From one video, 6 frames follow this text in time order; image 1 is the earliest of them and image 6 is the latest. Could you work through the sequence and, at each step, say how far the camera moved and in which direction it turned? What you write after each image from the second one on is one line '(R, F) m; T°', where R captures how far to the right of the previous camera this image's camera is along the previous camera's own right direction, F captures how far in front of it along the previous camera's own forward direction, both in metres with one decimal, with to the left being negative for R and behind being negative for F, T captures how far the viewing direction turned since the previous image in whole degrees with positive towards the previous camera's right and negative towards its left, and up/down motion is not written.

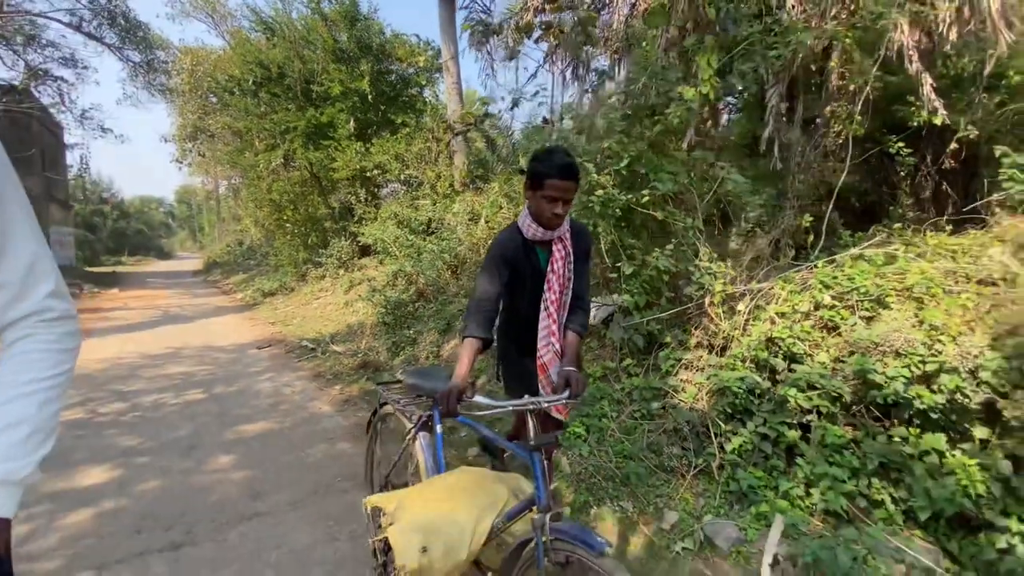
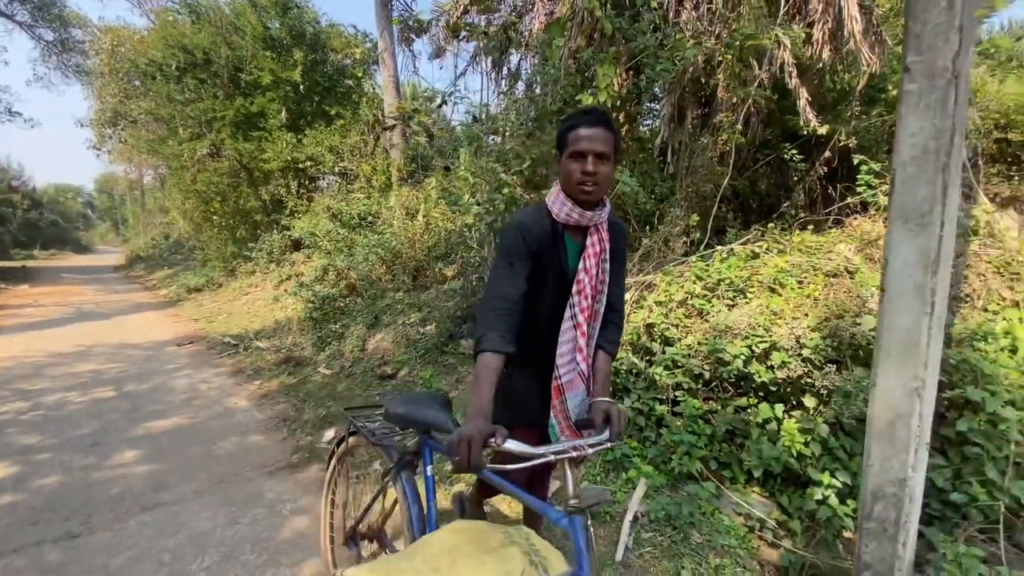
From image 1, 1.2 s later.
(+0.4, -0.2) m; +6°
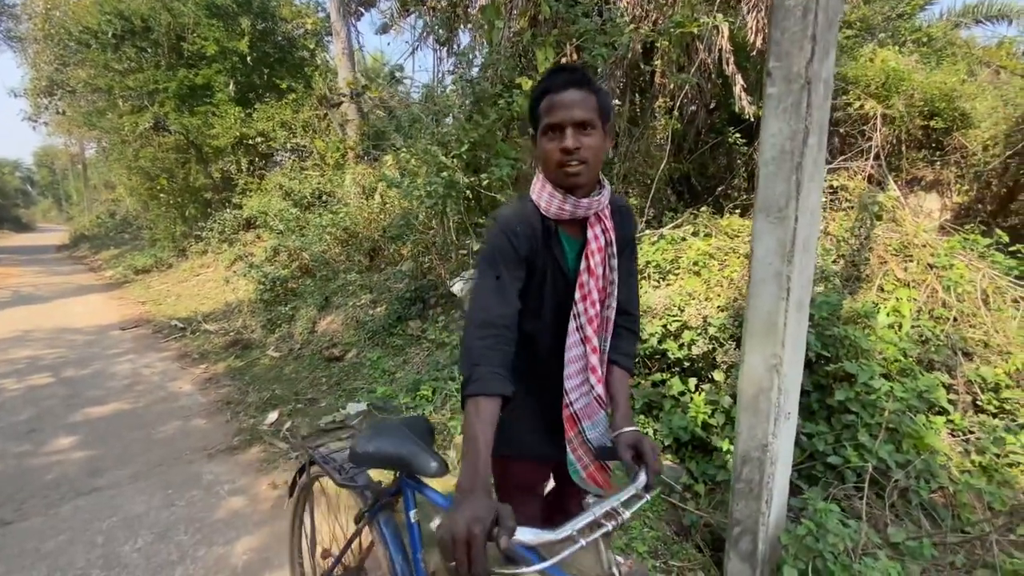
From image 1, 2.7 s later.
(+0.3, -0.1) m; +4°
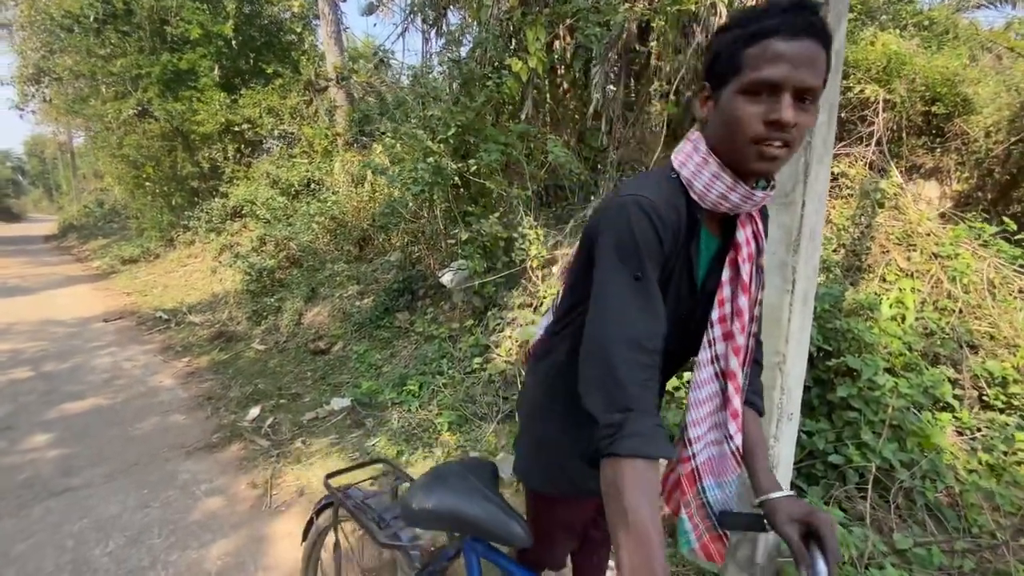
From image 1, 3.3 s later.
(+0.1, +0.2) m; 0°
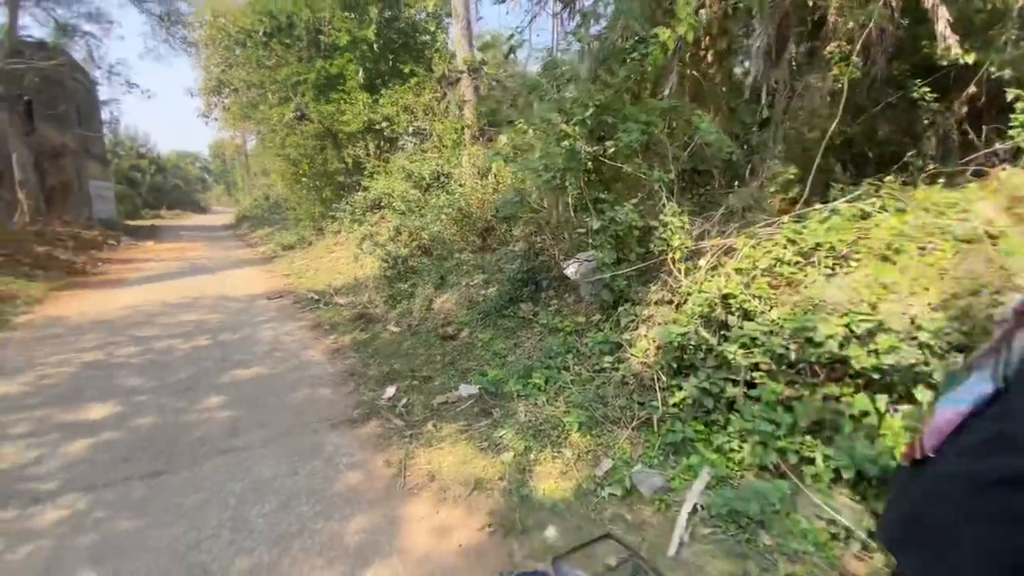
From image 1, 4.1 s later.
(-0.2, +0.2) m; -13°
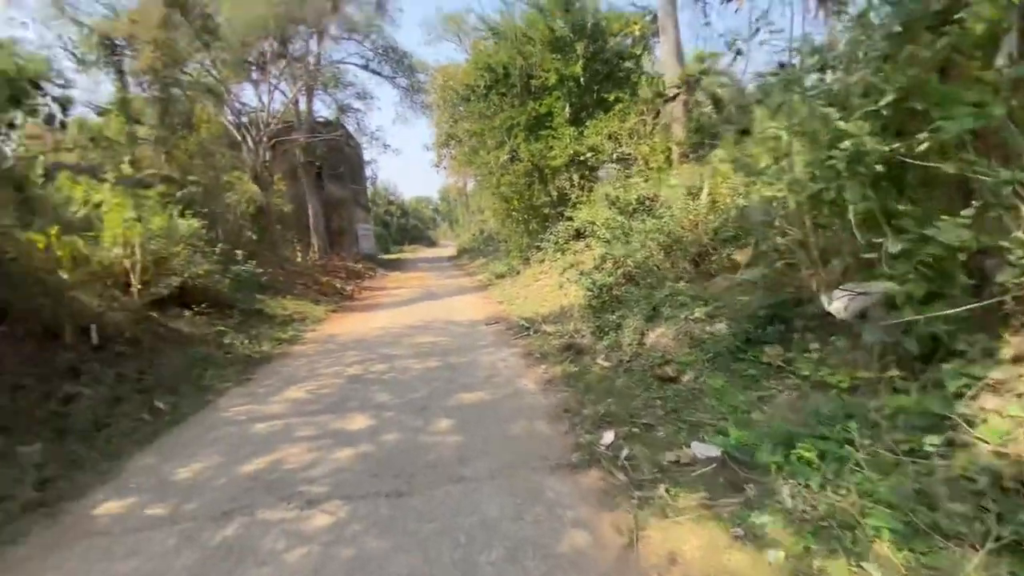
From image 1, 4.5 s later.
(-0.3, +0.3) m; -23°
